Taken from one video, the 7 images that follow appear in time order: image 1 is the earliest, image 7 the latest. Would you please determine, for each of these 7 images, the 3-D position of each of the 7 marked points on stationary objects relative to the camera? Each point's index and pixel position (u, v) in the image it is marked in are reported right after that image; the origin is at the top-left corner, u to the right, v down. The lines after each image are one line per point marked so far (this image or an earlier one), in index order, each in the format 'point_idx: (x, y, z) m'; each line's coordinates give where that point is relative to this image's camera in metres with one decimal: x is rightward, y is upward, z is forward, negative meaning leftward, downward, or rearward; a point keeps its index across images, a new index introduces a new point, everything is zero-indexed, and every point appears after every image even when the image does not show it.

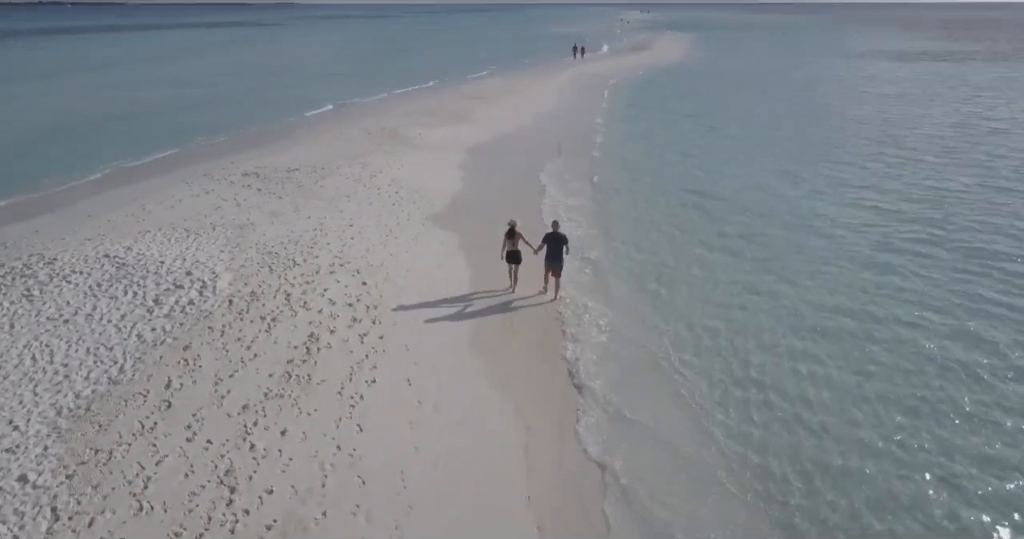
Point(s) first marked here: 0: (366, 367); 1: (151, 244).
0: (-1.8, -1.2, +9.0) m
1: (-5.8, +0.4, +11.8) m
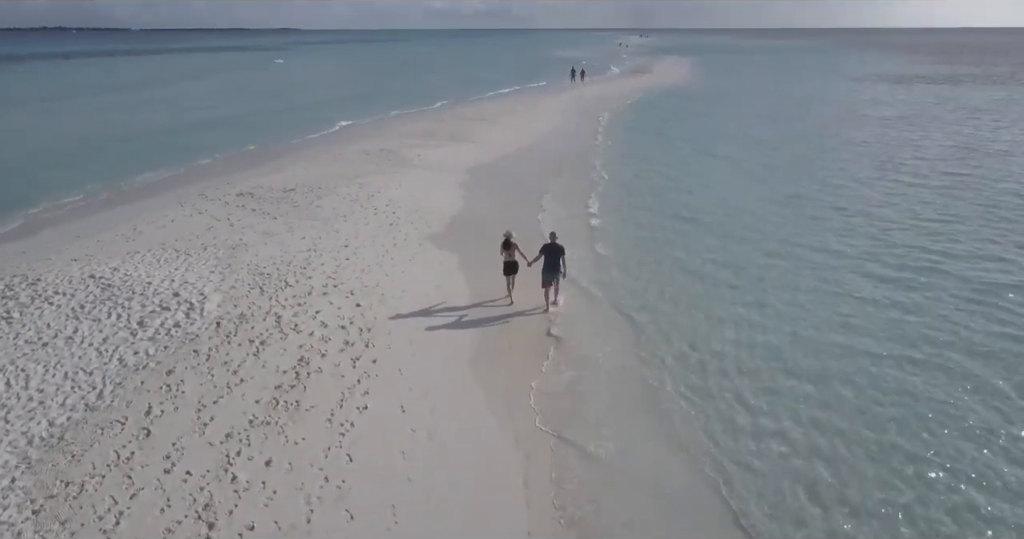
0: (-1.8, -1.4, +8.6) m
1: (-5.8, +0.1, +11.5) m
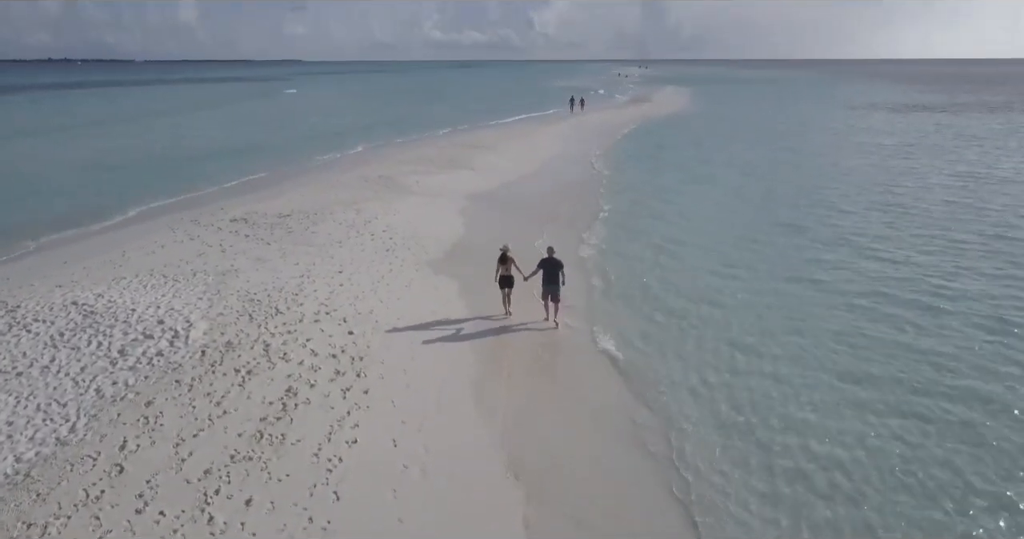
0: (-1.8, -1.7, +8.1) m
1: (-5.8, -0.3, +11.1) m
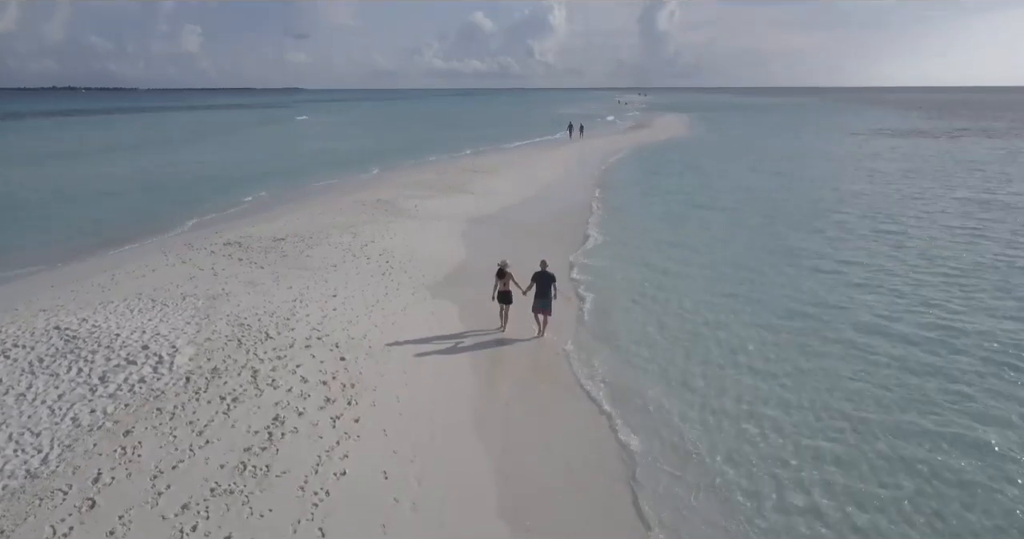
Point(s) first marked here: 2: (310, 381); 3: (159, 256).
0: (-1.8, -2.0, +7.7) m
1: (-5.9, -0.7, +10.7) m
2: (-2.5, -1.4, +9.1) m
3: (-7.5, +0.3, +15.6) m
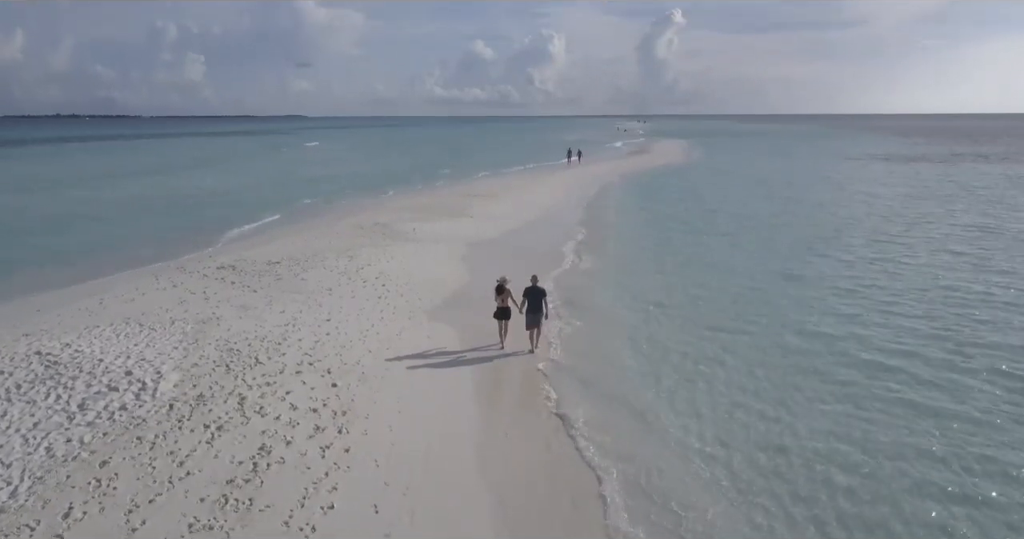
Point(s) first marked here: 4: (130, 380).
0: (-1.8, -2.2, +7.3) m
1: (-5.9, -1.0, +10.4) m
2: (-2.5, -1.6, +8.7) m
3: (-7.5, -0.2, +15.3) m
4: (-4.6, -1.3, +8.9) m
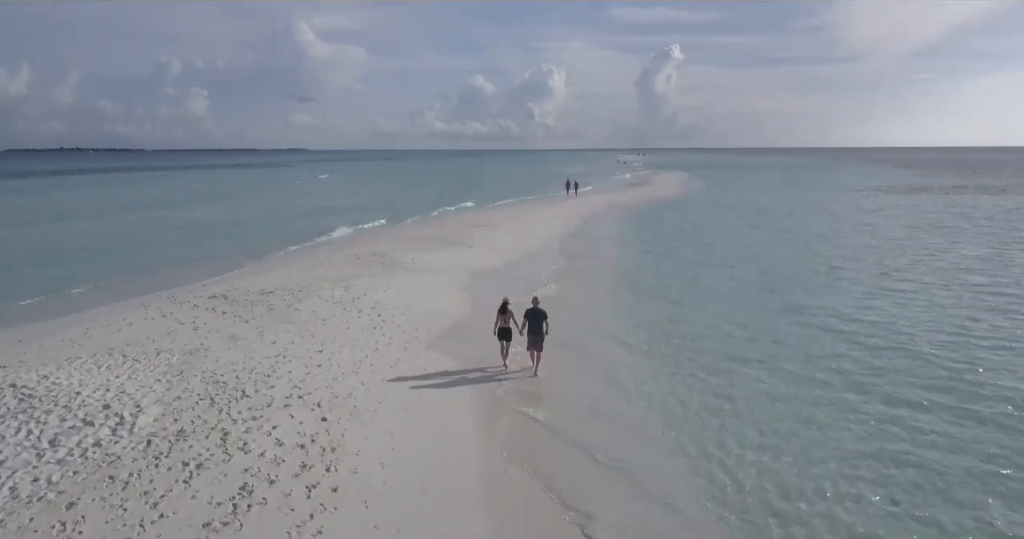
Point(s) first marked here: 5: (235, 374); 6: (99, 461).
0: (-1.8, -2.4, +6.8) m
1: (-5.9, -1.4, +9.9) m
2: (-2.5, -2.0, +8.2) m
3: (-7.5, -0.8, +14.9) m
4: (-4.6, -1.6, +8.4) m
5: (-3.9, -1.5, +10.4) m
6: (-4.2, -1.9, +7.4) m
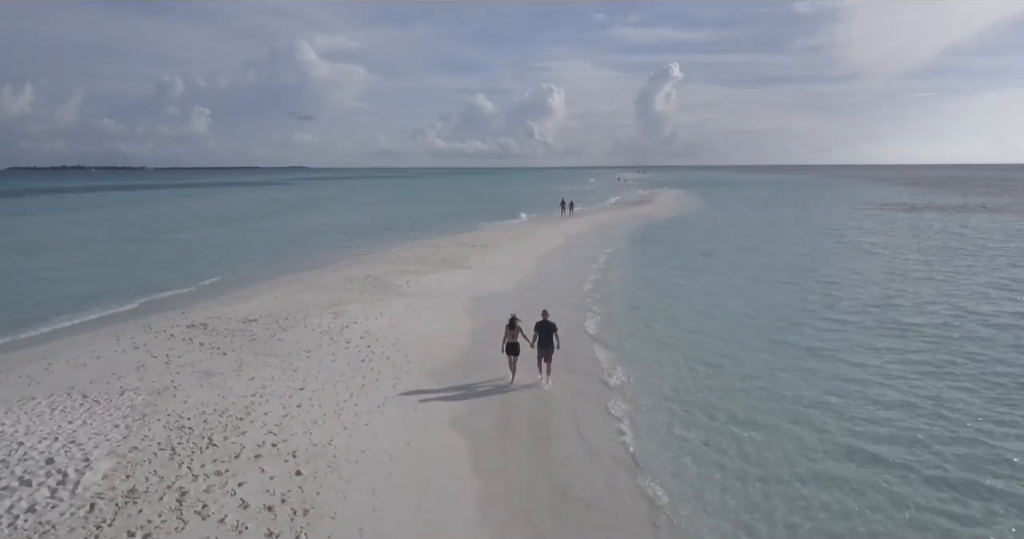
0: (-1.9, -2.7, +5.8) m
1: (-5.9, -1.8, +8.9) m
2: (-2.5, -2.3, +7.2) m
3: (-7.5, -1.3, +13.9) m
4: (-4.6, -2.0, +7.4) m
5: (-3.9, -1.9, +9.4) m
6: (-4.2, -2.3, +6.4) m
